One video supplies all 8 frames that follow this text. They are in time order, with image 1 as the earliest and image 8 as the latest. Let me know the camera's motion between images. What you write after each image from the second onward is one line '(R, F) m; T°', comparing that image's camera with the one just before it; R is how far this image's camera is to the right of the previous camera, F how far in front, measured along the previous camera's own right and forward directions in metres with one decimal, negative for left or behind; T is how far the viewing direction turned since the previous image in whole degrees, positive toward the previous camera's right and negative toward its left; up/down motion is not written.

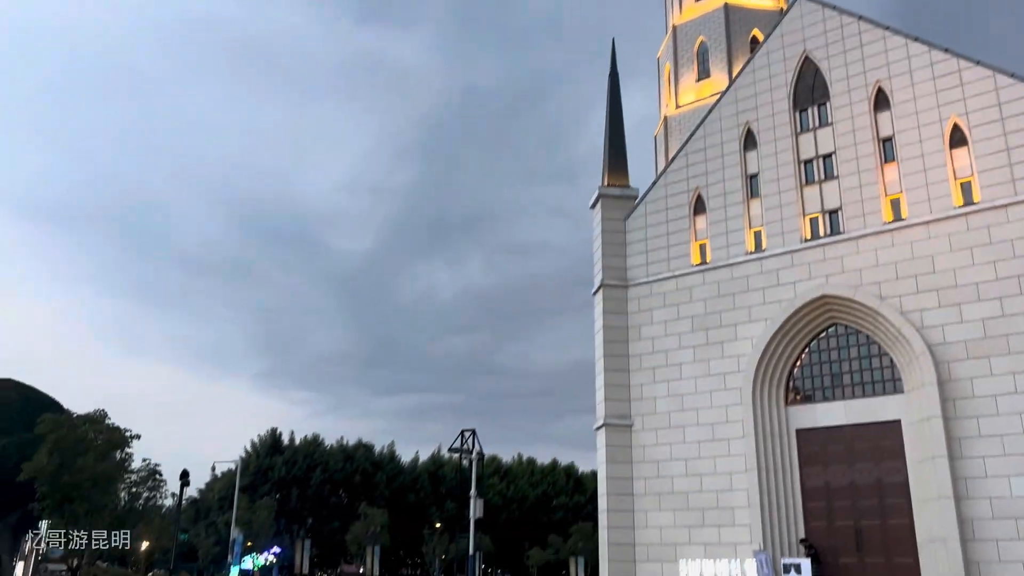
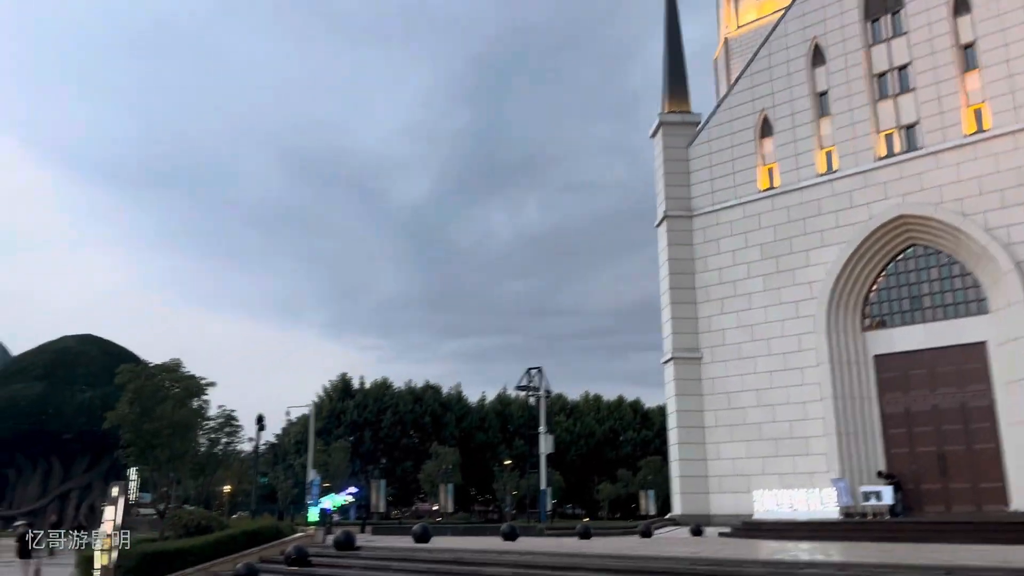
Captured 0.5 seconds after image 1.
(-0.1, +0.3) m; -4°
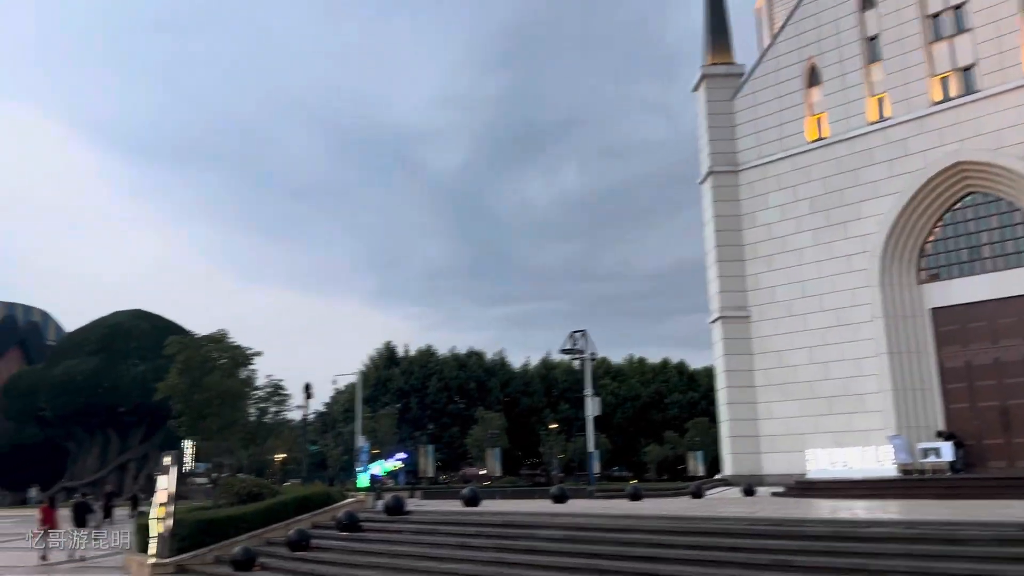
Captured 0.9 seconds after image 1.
(-0.1, +0.3) m; -3°
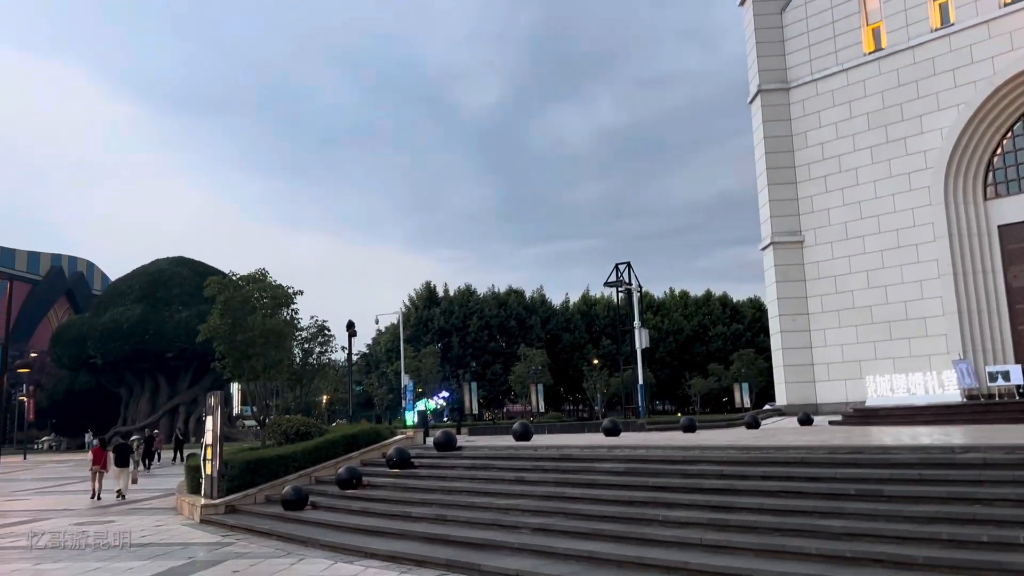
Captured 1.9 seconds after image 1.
(-0.2, +0.6) m; -3°
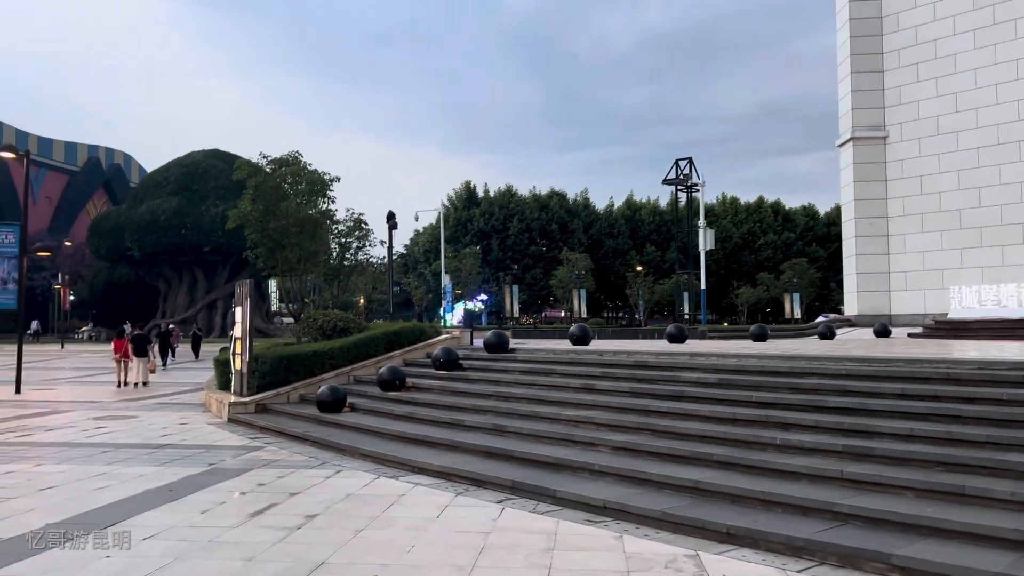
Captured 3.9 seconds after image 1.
(-0.4, +1.5) m; -2°
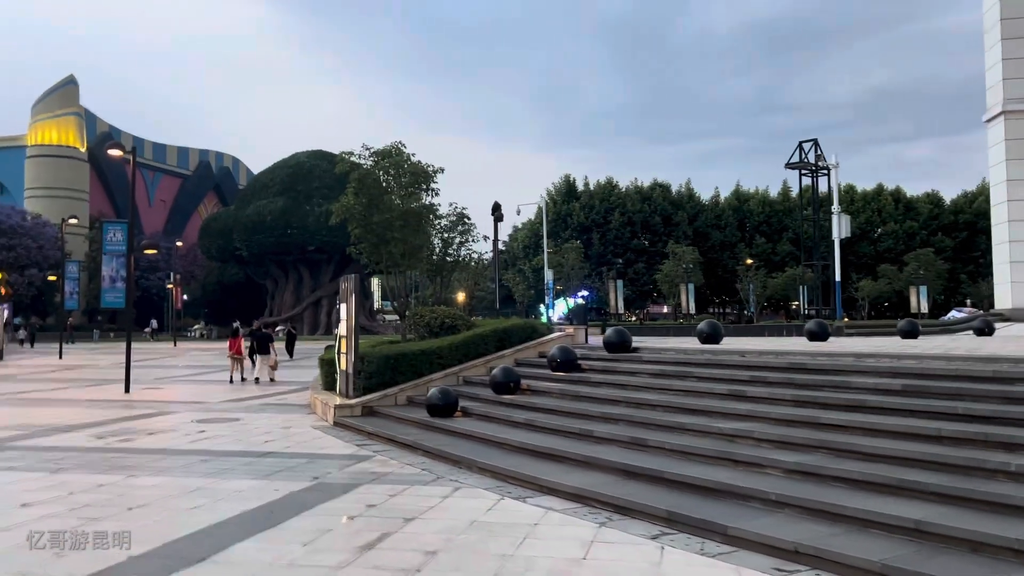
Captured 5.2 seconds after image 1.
(-0.3, +1.0) m; -7°
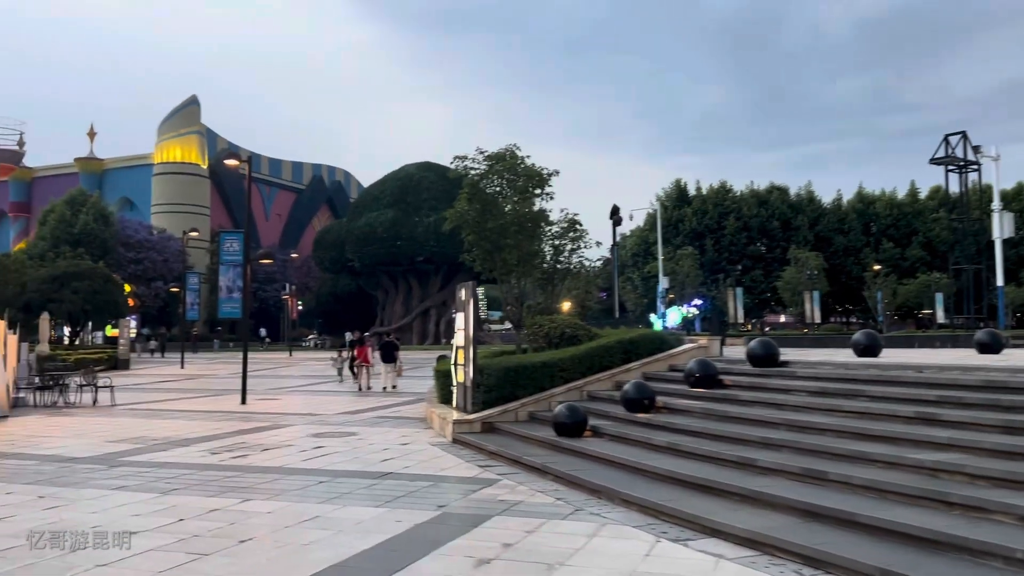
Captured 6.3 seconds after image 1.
(-0.3, +0.8) m; -7°
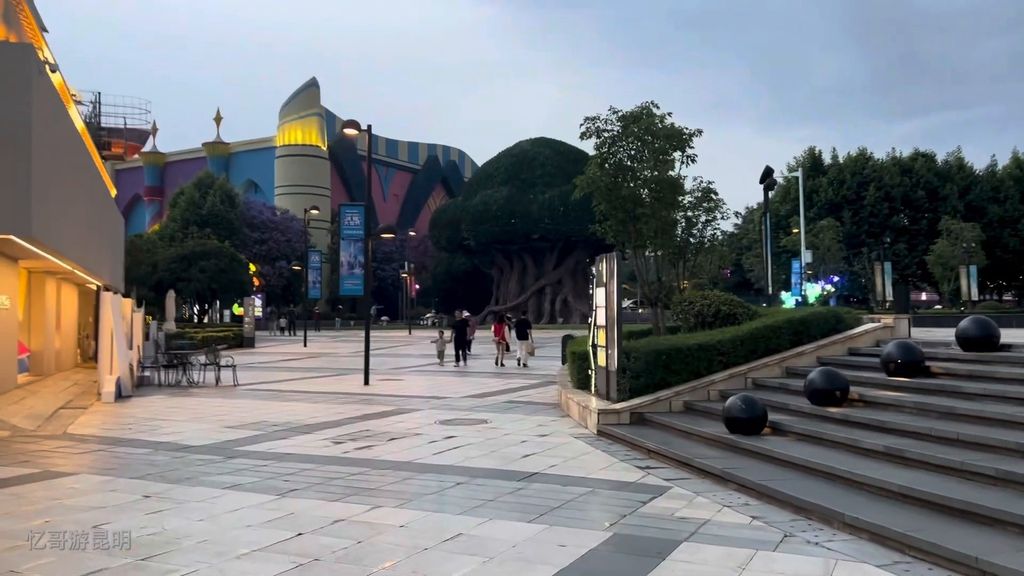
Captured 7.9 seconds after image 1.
(-0.4, +1.2) m; -8°
